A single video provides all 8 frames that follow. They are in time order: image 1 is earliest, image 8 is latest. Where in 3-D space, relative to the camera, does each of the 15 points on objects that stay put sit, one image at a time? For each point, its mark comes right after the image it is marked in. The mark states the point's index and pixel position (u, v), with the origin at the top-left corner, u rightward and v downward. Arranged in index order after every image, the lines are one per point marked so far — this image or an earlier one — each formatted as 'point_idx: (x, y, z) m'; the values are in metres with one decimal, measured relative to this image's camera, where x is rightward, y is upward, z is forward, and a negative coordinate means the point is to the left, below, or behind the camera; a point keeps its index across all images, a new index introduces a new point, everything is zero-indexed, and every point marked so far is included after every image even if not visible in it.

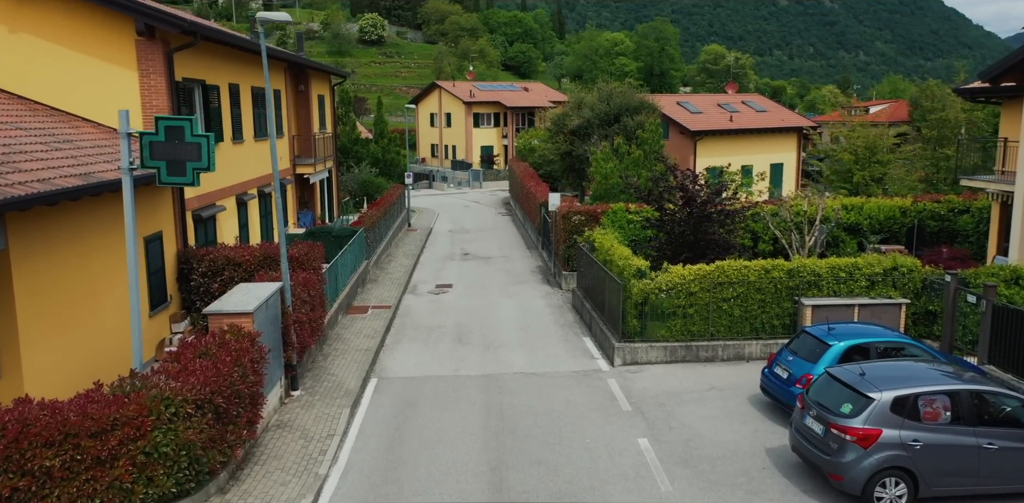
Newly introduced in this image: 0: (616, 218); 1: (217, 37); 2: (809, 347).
0: (+2.9, +1.0, +19.6) m
1: (-5.9, +4.3, +14.0) m
2: (+4.4, -1.4, +10.4) m
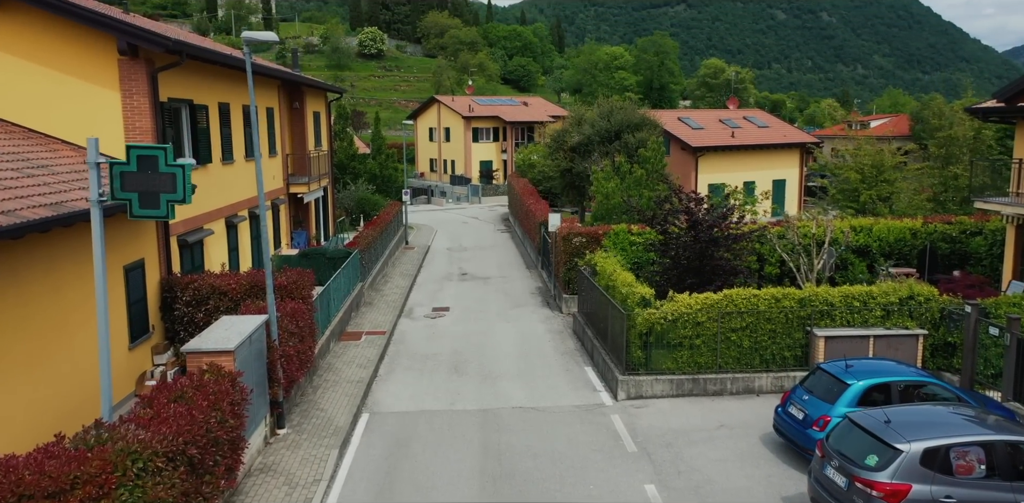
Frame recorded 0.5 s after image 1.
0: (+2.8, +0.3, +19.1) m
1: (-5.9, +3.8, +13.5) m
2: (+4.4, -1.9, +9.8) m
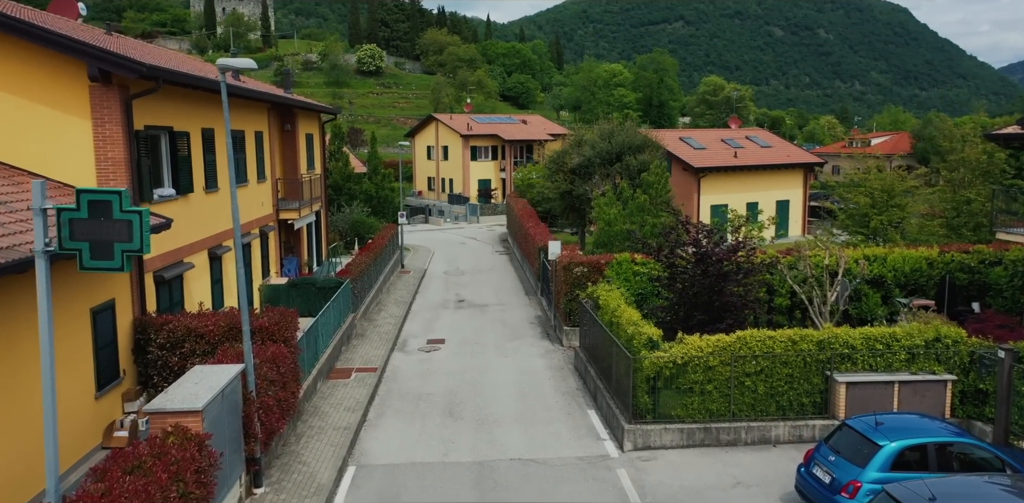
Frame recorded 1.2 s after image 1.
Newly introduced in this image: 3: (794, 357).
0: (+2.8, -0.4, +18.2) m
1: (-6.0, +3.1, +12.7) m
2: (+4.3, -2.5, +8.9) m
3: (+4.7, -1.7, +11.7) m
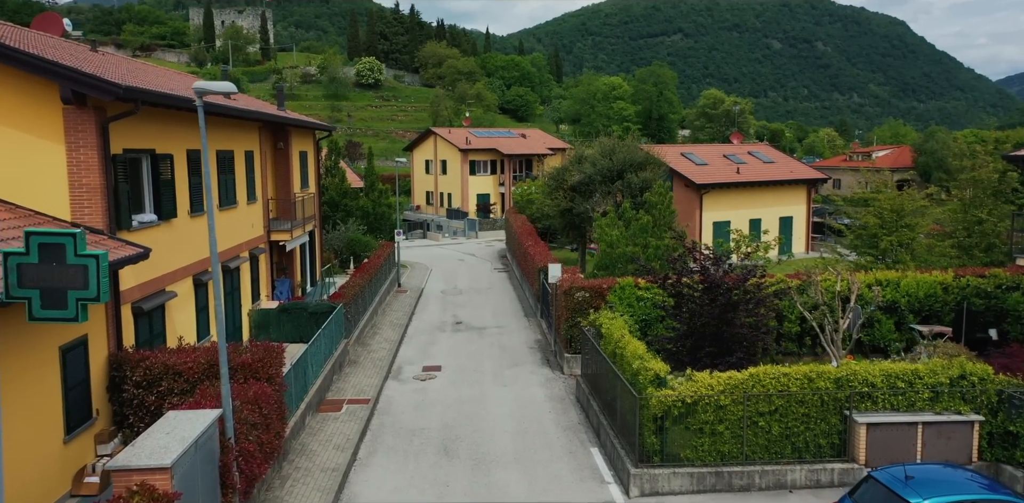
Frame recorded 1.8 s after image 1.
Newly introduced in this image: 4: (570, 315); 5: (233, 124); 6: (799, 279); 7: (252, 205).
0: (+2.8, -1.0, +17.6) m
1: (-6.0, +2.6, +12.1) m
2: (+4.3, -2.9, +8.2) m
3: (+4.7, -2.3, +11.1) m
4: (+1.5, -1.6, +17.7) m
5: (-6.9, +3.1, +17.5) m
6: (+7.2, -0.7, +17.7) m
7: (-7.0, +1.3, +19.1) m
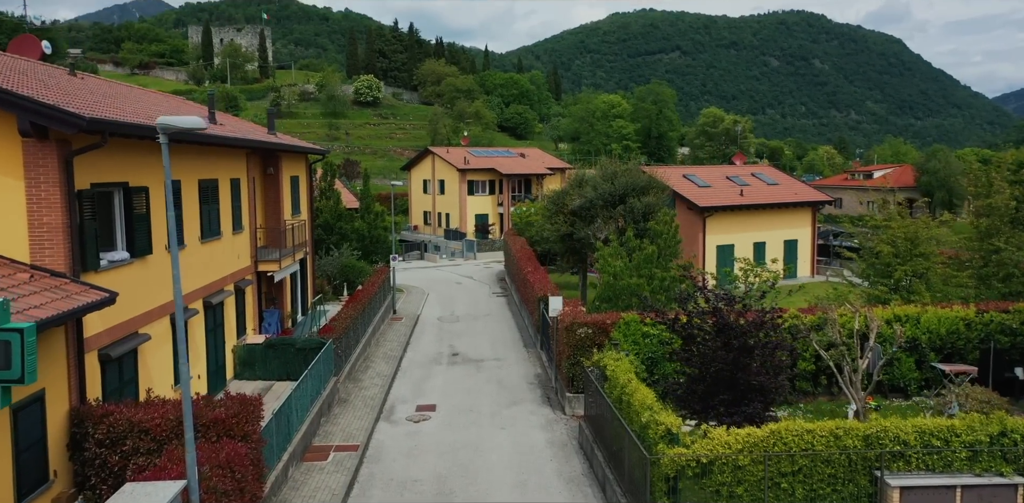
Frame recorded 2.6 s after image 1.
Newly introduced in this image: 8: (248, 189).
0: (+2.7, -1.9, +16.6) m
1: (-6.0, +1.9, +11.2) m
2: (+4.3, -3.5, +7.3) m
3: (+4.7, -2.9, +10.1) m
4: (+1.4, -2.4, +16.7) m
5: (-7.0, +2.3, +16.6) m
6: (+7.2, -1.5, +16.7) m
7: (-7.1, +0.4, +18.2) m
8: (-7.2, +1.7, +19.3) m
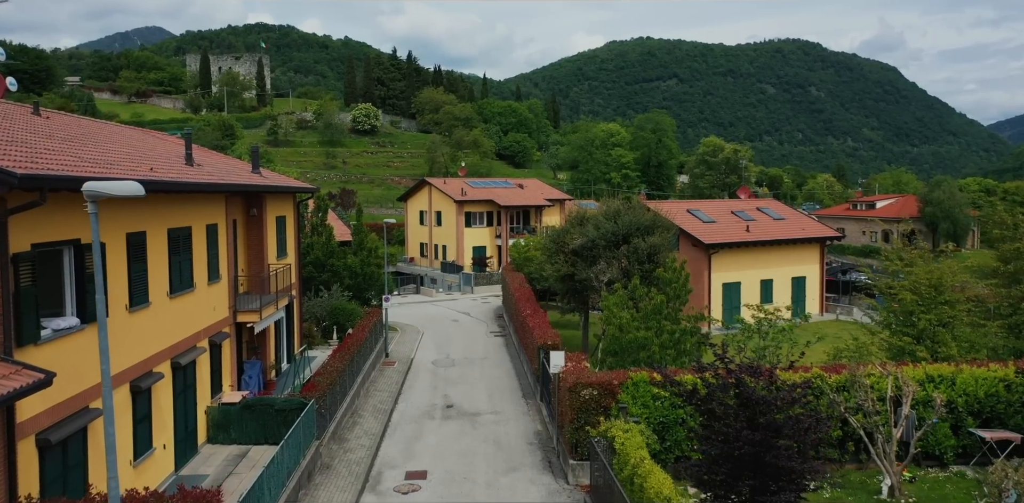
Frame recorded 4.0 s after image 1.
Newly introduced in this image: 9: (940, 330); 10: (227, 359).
0: (+2.7, -3.0, +15.2) m
1: (-6.0, +0.9, +10.0) m
2: (+4.3, -4.3, +5.8) m
3: (+4.6, -3.8, +8.7) m
4: (+1.4, -3.6, +15.3) m
5: (-7.0, +1.2, +15.3) m
6: (+7.1, -2.7, +15.4) m
7: (-7.1, -0.8, +16.8) m
8: (-7.3, +0.5, +18.0) m
9: (+12.0, -2.2, +19.8) m
10: (-7.1, -2.6, +17.7) m
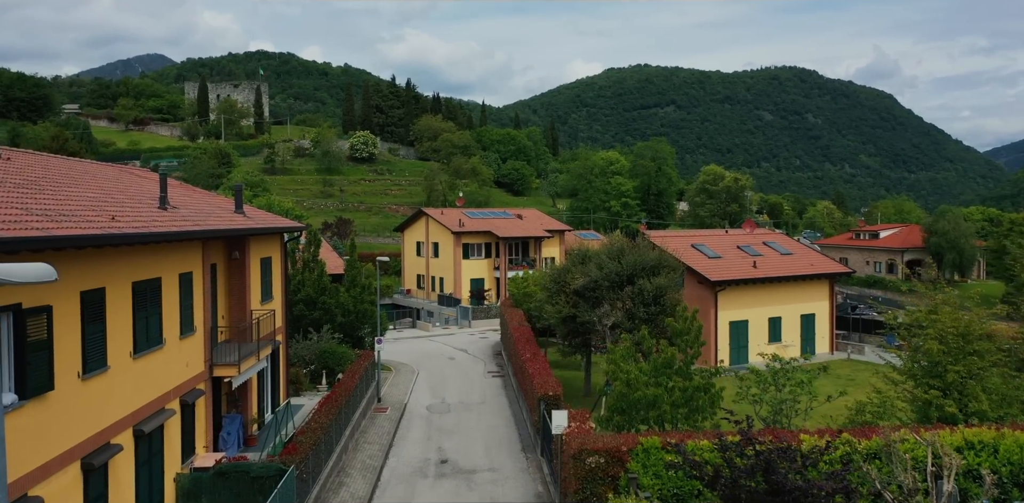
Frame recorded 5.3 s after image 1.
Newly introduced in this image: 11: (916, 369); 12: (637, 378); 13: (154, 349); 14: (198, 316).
0: (+2.7, -4.1, +13.9) m
1: (-6.0, +0.1, +8.7) m
2: (+4.3, -5.1, +4.4) m
3: (+4.6, -4.7, +7.3) m
4: (+1.4, -4.6, +13.9) m
5: (-7.0, +0.1, +14.1) m
6: (+7.1, -3.7, +14.0) m
7: (-7.1, -1.9, +15.5) m
8: (-7.3, -0.7, +16.7) m
9: (+12.0, -3.4, +18.5) m
10: (-7.2, -3.8, +16.3) m
11: (+11.2, -3.2, +19.5) m
12: (+2.9, -2.9, +16.3) m
13: (-7.0, -1.9, +13.7) m
14: (-7.2, -1.5, +16.3) m
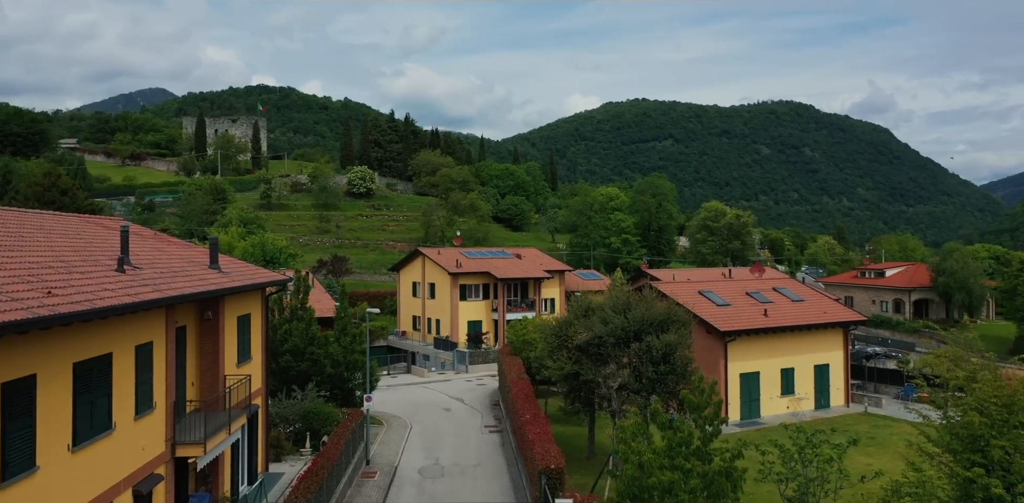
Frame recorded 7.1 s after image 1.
0: (+2.6, -5.3, +12.0) m
1: (-6.1, -1.0, +7.1) m
2: (+4.2, -5.9, +2.6) m
3: (+4.6, -5.6, +5.4) m
4: (+1.3, -5.9, +12.1) m
5: (-7.1, -1.2, +12.5) m
6: (+7.0, -5.0, +12.2) m
7: (-7.2, -3.2, +13.8) m
8: (-7.3, -2.1, +15.0) m
9: (+12.0, -4.9, +16.7) m
10: (-7.2, -5.1, +14.5) m
11: (+11.1, -4.8, +17.7) m
12: (+2.9, -4.3, +14.5) m
13: (-7.0, -3.1, +12.0) m
14: (-7.3, -2.9, +14.6) m
